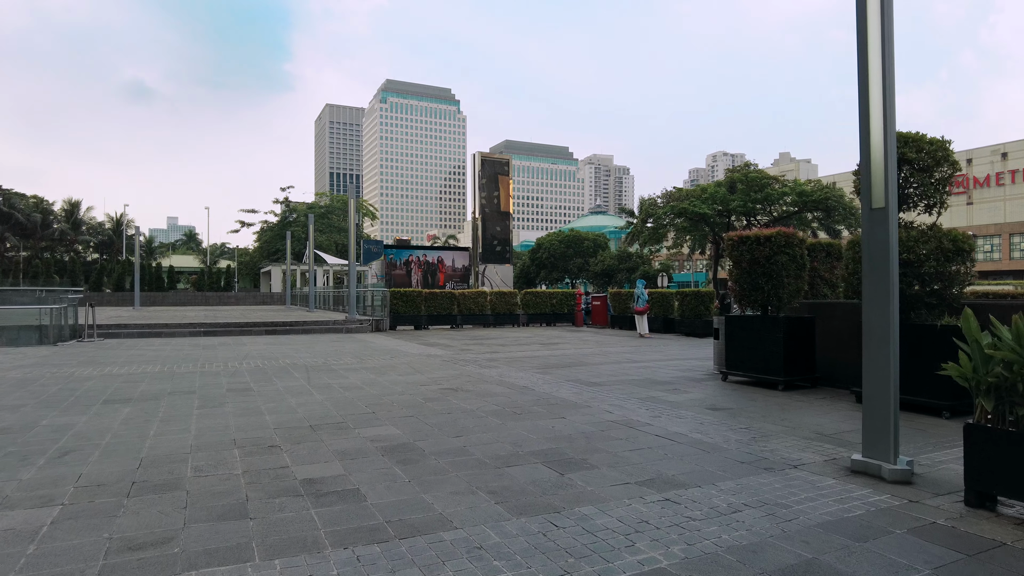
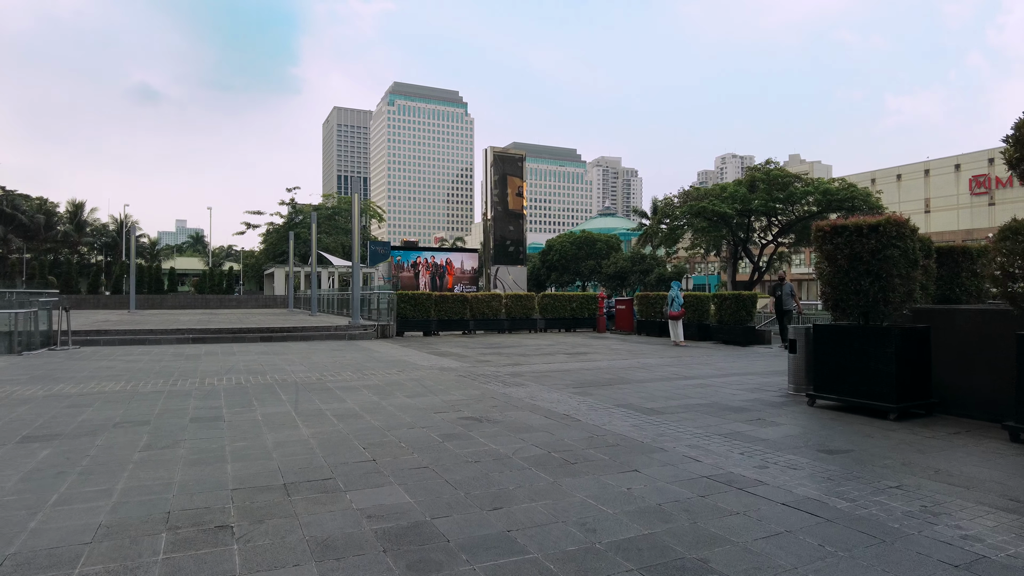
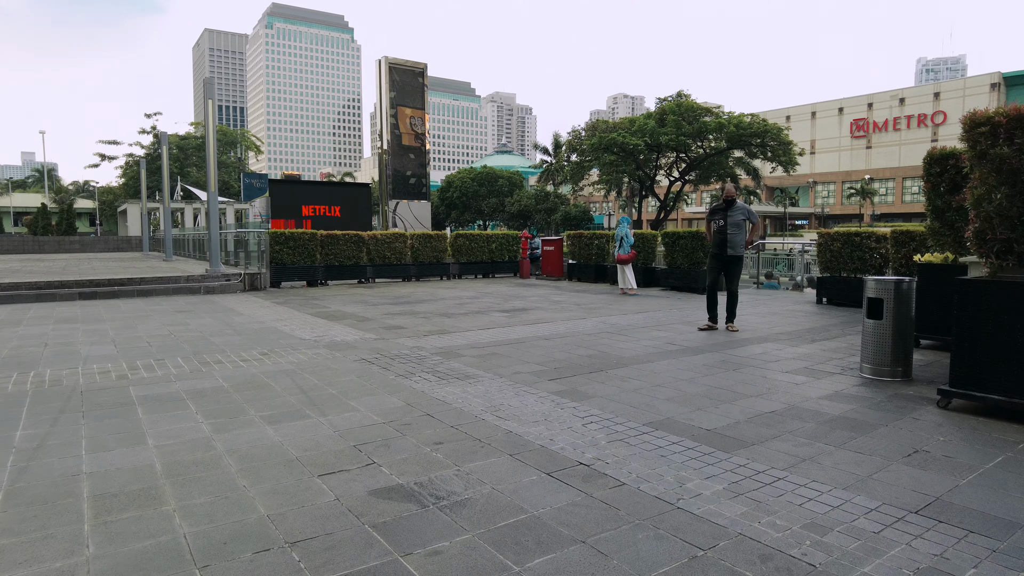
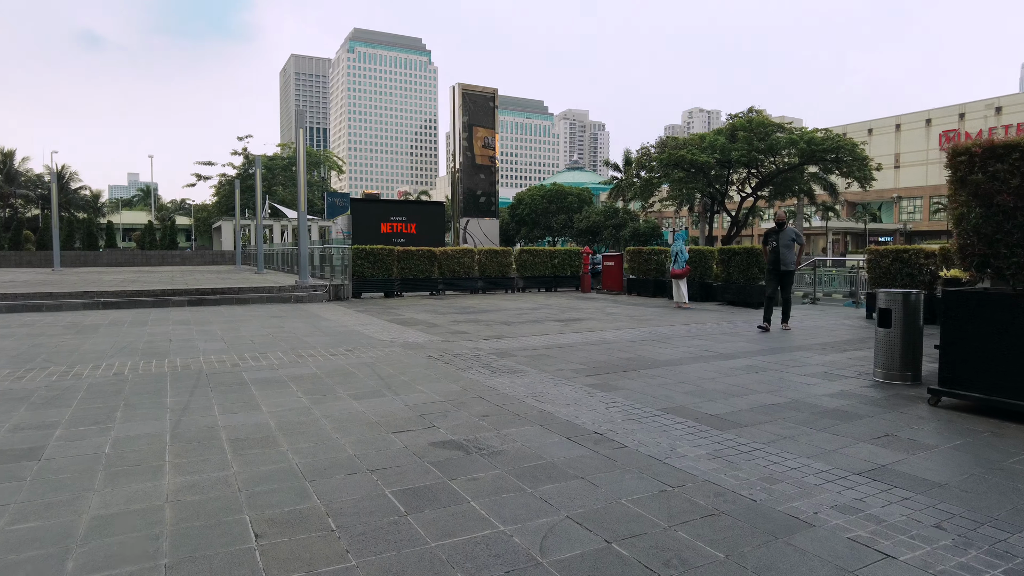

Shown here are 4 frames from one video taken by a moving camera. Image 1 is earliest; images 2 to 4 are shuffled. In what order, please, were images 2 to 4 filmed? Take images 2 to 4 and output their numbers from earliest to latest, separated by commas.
2, 4, 3
